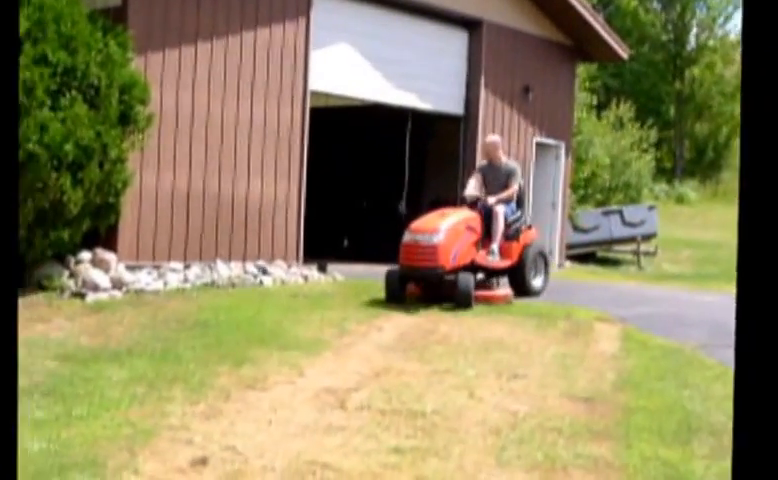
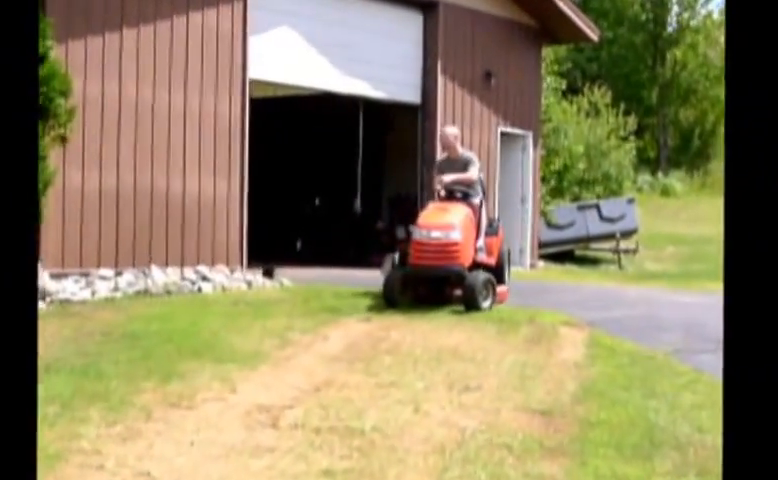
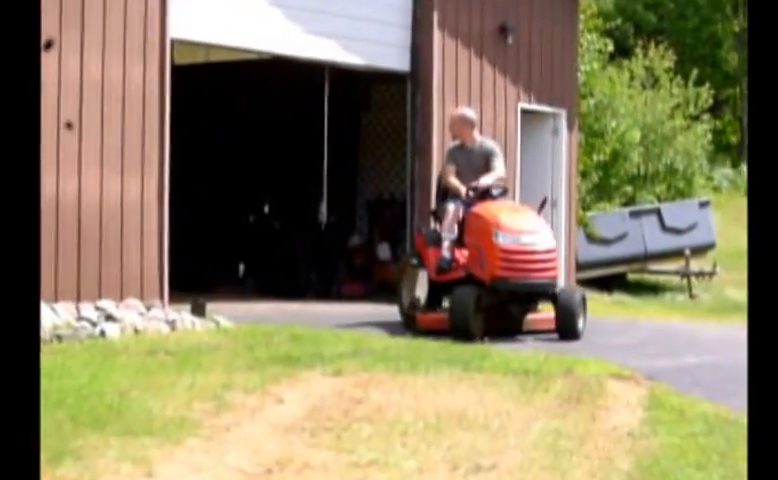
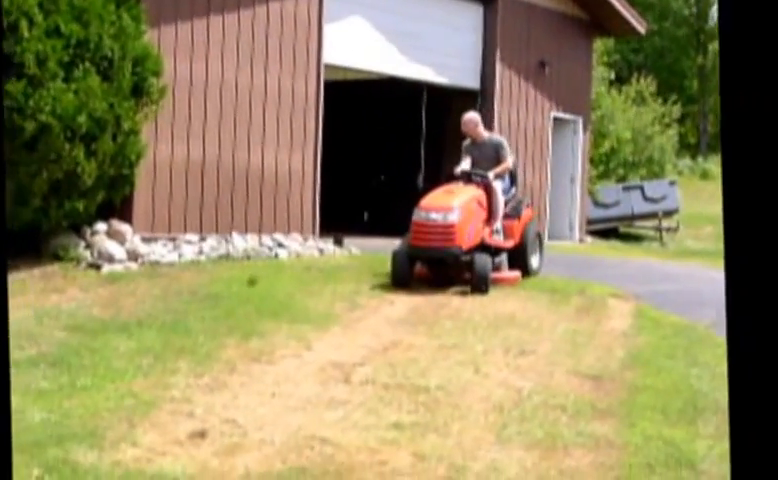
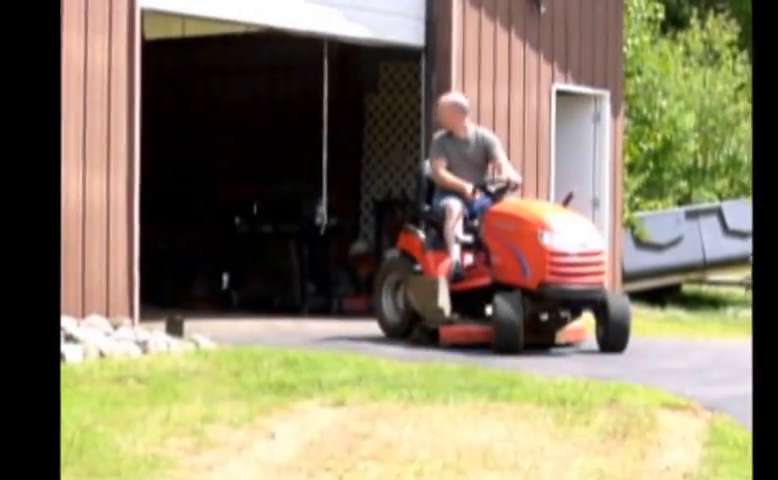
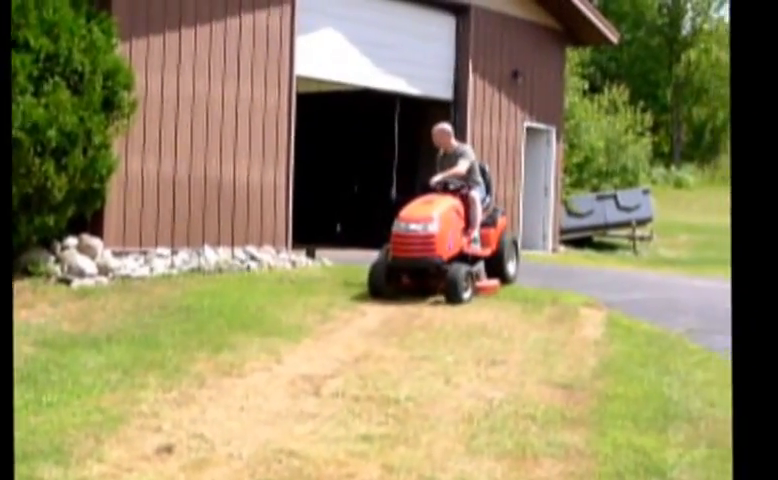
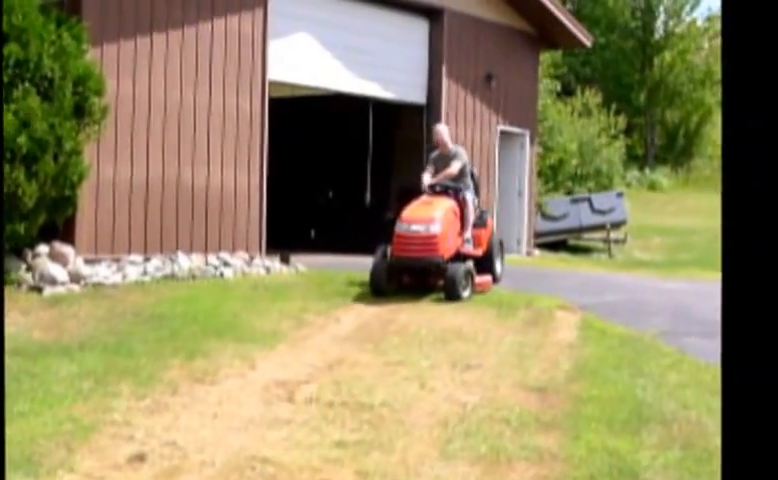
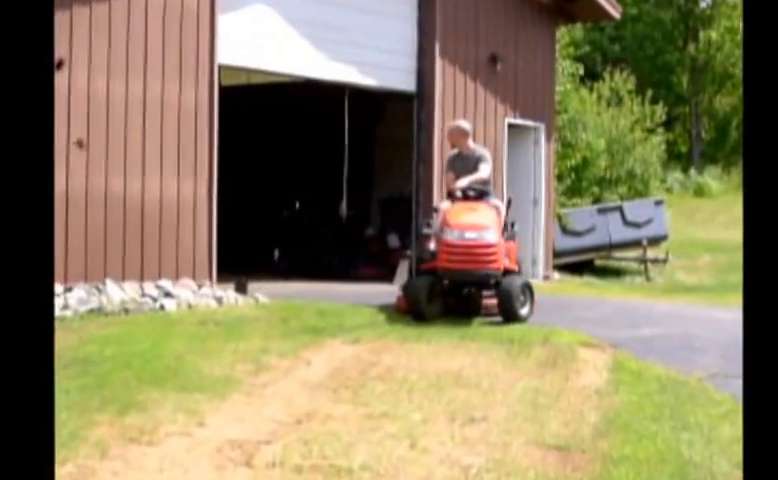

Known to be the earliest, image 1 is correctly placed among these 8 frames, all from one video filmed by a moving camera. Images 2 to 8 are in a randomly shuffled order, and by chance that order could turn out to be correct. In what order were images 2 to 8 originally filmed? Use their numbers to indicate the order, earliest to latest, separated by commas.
4, 6, 7, 2, 8, 3, 5
